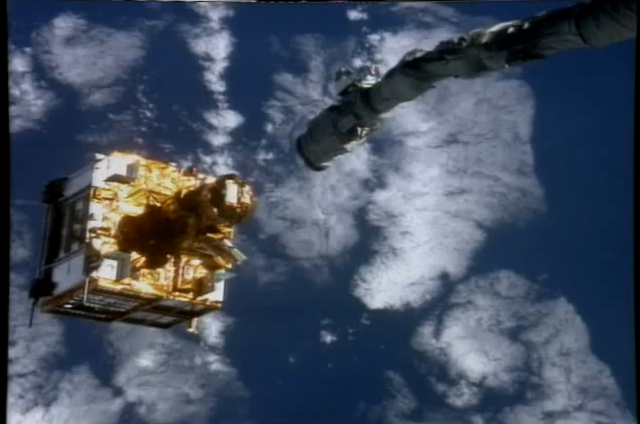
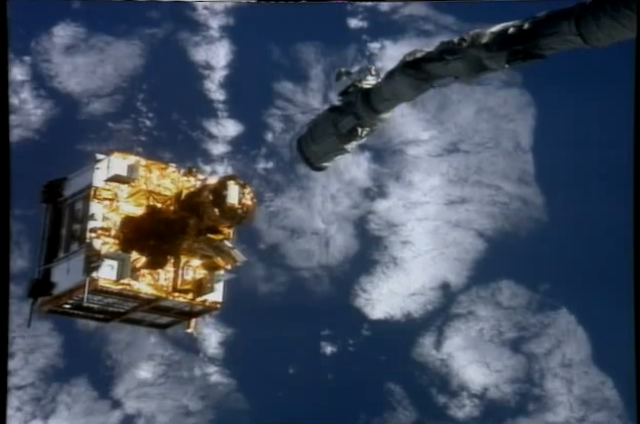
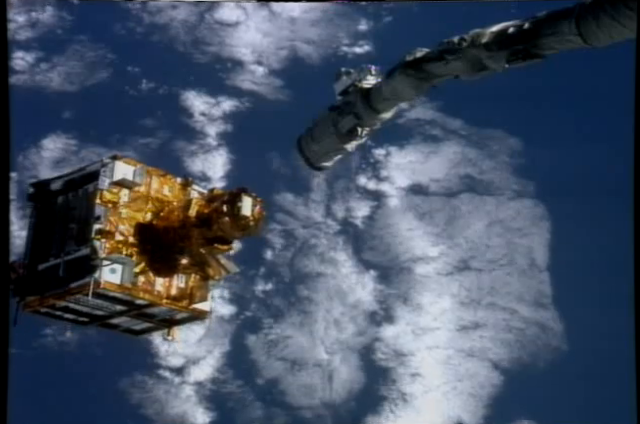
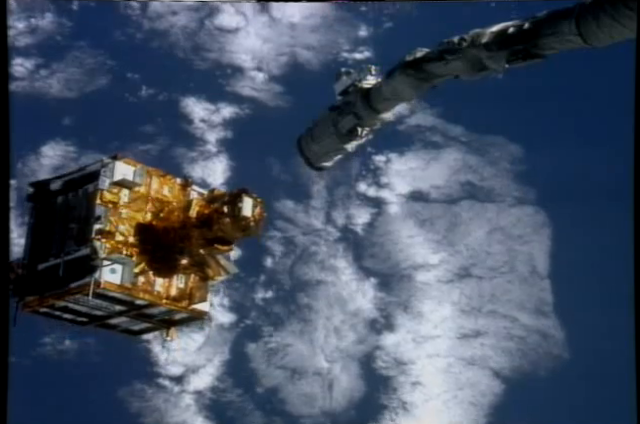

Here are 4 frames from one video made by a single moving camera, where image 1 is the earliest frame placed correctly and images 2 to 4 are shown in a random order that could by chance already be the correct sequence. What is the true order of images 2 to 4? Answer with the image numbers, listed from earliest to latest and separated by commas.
2, 3, 4
